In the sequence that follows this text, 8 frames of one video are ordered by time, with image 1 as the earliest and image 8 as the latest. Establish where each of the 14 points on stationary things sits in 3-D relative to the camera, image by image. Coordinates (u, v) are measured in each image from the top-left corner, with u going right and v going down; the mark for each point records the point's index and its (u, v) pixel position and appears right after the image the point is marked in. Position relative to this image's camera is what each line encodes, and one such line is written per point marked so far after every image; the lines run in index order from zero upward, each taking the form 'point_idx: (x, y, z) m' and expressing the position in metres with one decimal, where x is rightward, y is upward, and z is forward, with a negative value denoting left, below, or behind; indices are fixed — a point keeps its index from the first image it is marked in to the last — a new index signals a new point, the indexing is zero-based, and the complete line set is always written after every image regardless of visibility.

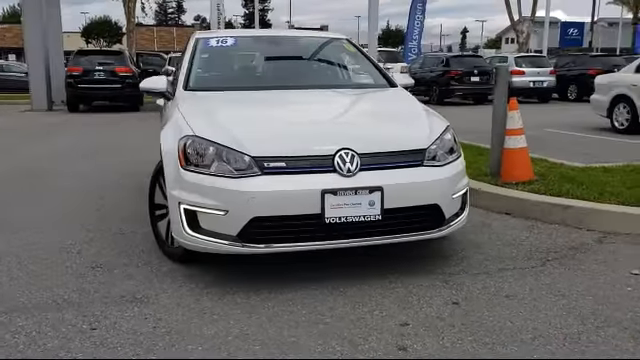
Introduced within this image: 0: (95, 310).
0: (-1.4, -0.8, +3.8) m
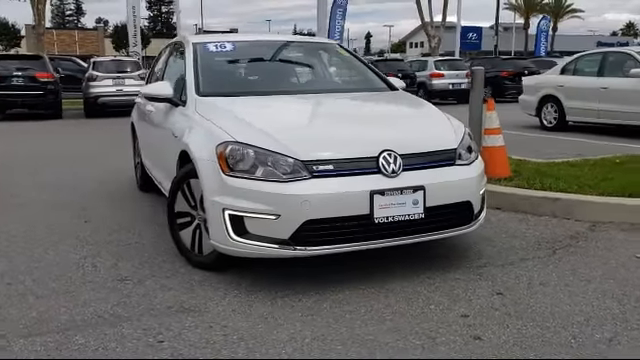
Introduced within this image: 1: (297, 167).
0: (-1.0, -0.9, +3.6) m
1: (-0.1, +0.1, +3.9) m
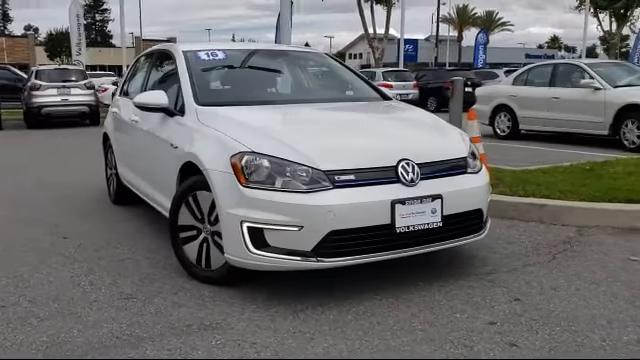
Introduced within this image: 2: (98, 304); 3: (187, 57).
0: (-0.8, -0.9, +3.5) m
1: (0.0, 0.0, +3.8) m
2: (-1.5, -0.8, +4.1) m
3: (-1.2, +1.1, +5.5) m
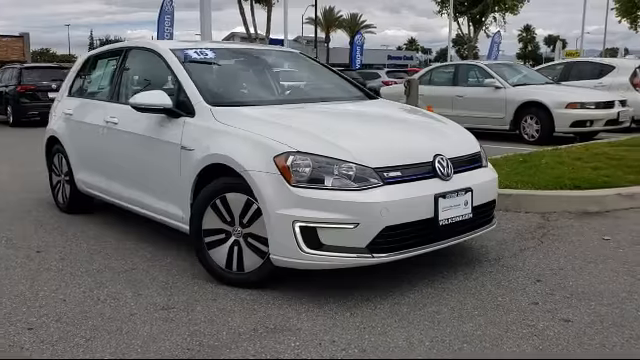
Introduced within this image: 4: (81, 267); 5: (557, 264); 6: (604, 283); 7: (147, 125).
0: (-0.4, -0.9, +3.4) m
1: (+0.3, 0.0, +3.9) m
2: (-1.2, -0.9, +3.8) m
3: (-1.3, +1.1, +5.3) m
4: (-2.0, -0.7, +4.9) m
5: (+1.9, -0.7, +4.8) m
6: (+2.1, -0.8, +4.4) m
7: (-1.5, +0.5, +5.1) m
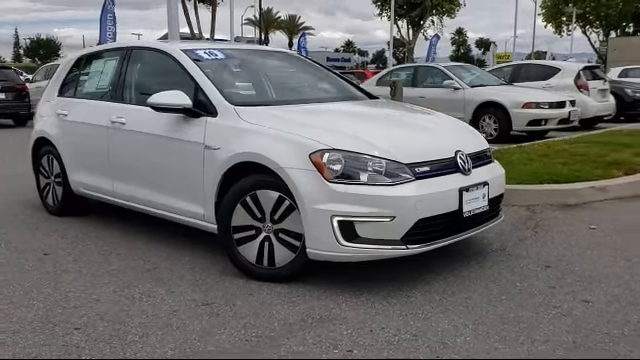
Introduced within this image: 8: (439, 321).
0: (-0.1, -0.9, +3.5) m
1: (+0.6, +0.1, +4.1) m
2: (-0.9, -0.9, +3.9) m
3: (-1.2, +1.1, +5.4) m
4: (-1.8, -0.7, +4.9) m
5: (+2.1, -0.6, +5.2) m
6: (+2.3, -0.7, +4.7) m
7: (-1.4, +0.5, +5.2) m
8: (+0.7, -0.9, +3.7) m
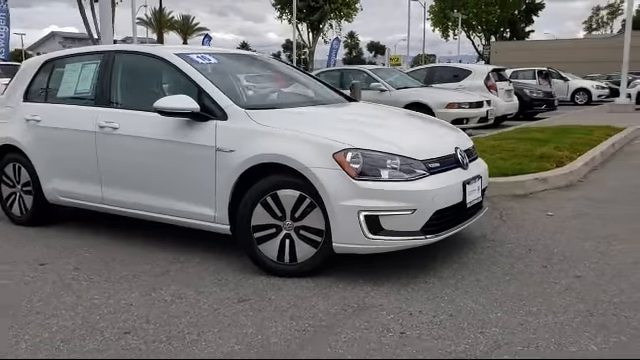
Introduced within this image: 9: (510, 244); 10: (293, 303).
0: (+0.2, -0.9, +3.8) m
1: (+0.7, +0.1, +4.5) m
2: (-0.6, -0.9, +4.0) m
3: (-1.2, +1.1, +5.4) m
4: (-1.7, -0.8, +4.8) m
5: (+2.1, -0.6, +5.8) m
6: (+2.3, -0.6, +5.4) m
7: (-1.4, +0.5, +5.2) m
8: (+1.0, -0.8, +4.1) m
9: (+1.8, -0.6, +5.6) m
10: (-0.2, -0.9, +4.1) m
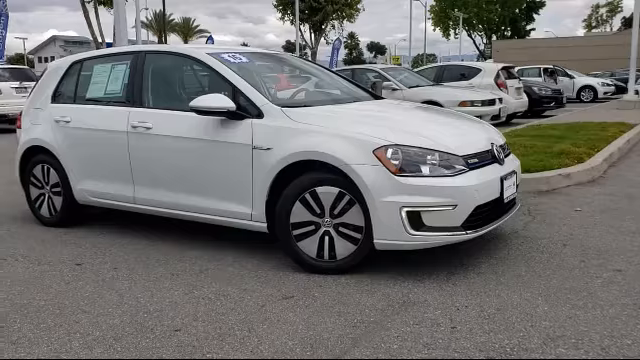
0: (+0.6, -0.9, +3.8) m
1: (+1.0, +0.1, +4.5) m
2: (-0.3, -0.9, +4.0) m
3: (-0.9, +1.1, +5.4) m
4: (-1.4, -0.8, +4.8) m
5: (+2.4, -0.5, +5.8) m
6: (+2.6, -0.6, +5.4) m
7: (-1.1, +0.5, +5.2) m
8: (+1.3, -0.8, +4.1) m
9: (+2.1, -0.5, +5.6) m
10: (+0.1, -0.8, +4.1) m
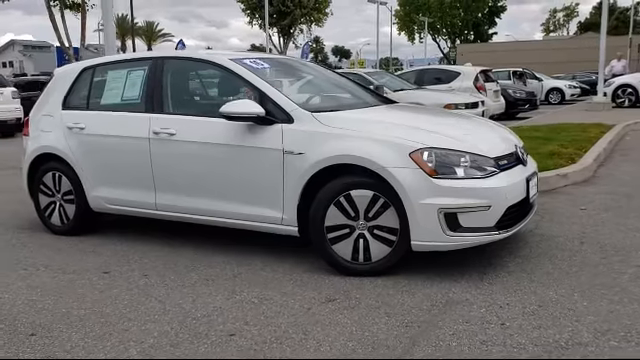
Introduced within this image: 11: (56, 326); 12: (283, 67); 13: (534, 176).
0: (+0.9, -0.9, +3.9) m
1: (+1.3, +0.1, +4.6) m
2: (0.0, -0.9, +4.1) m
3: (-0.7, +1.1, +5.4) m
4: (-1.1, -0.8, +4.8) m
5: (+2.6, -0.5, +6.0) m
6: (+2.9, -0.6, +5.6) m
7: (-0.8, +0.4, +5.2) m
8: (+1.6, -0.8, +4.3) m
9: (+2.3, -0.5, +5.7) m
10: (+0.4, -0.9, +4.2) m
11: (-1.8, -1.0, +3.9) m
12: (-0.4, +1.1, +5.9) m
13: (+1.9, 0.0, +5.2) m
